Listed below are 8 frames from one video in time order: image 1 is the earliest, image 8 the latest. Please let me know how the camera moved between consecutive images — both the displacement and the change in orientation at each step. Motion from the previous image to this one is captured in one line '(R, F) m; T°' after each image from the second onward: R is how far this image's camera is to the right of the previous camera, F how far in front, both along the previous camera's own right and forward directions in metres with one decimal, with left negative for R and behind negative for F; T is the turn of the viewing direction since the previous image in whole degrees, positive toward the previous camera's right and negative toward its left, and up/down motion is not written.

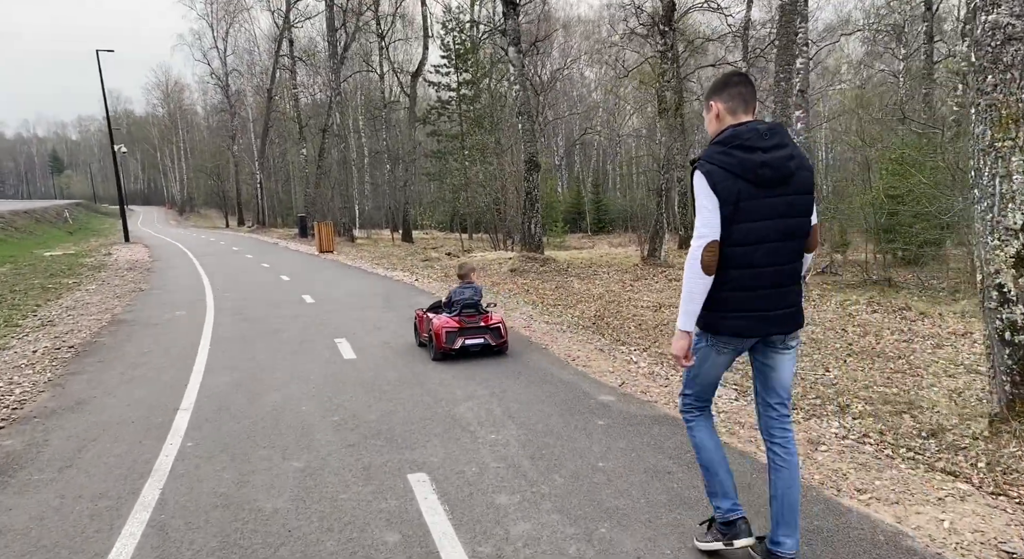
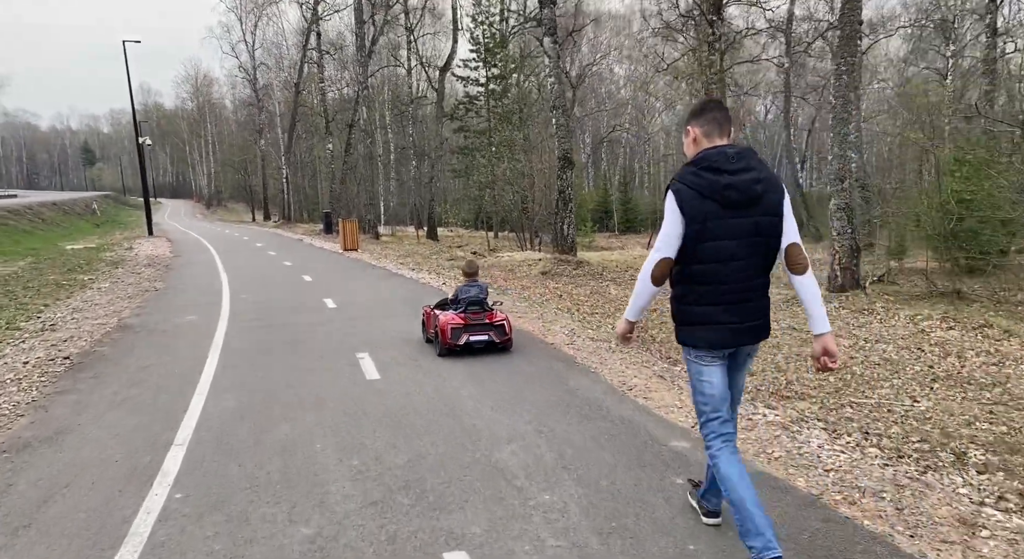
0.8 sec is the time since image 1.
(-0.2, +0.9) m; -2°
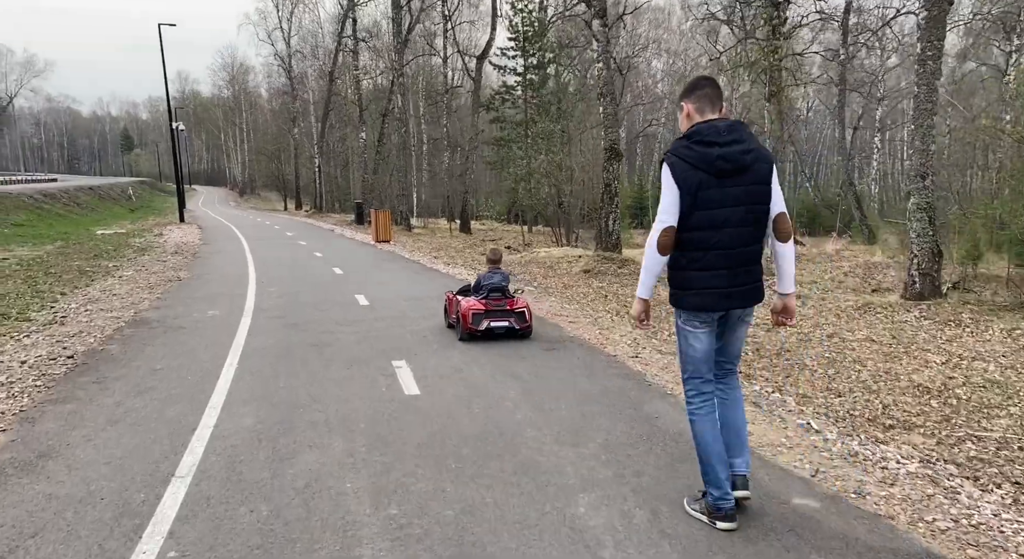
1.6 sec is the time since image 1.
(-0.3, +0.9) m; -2°
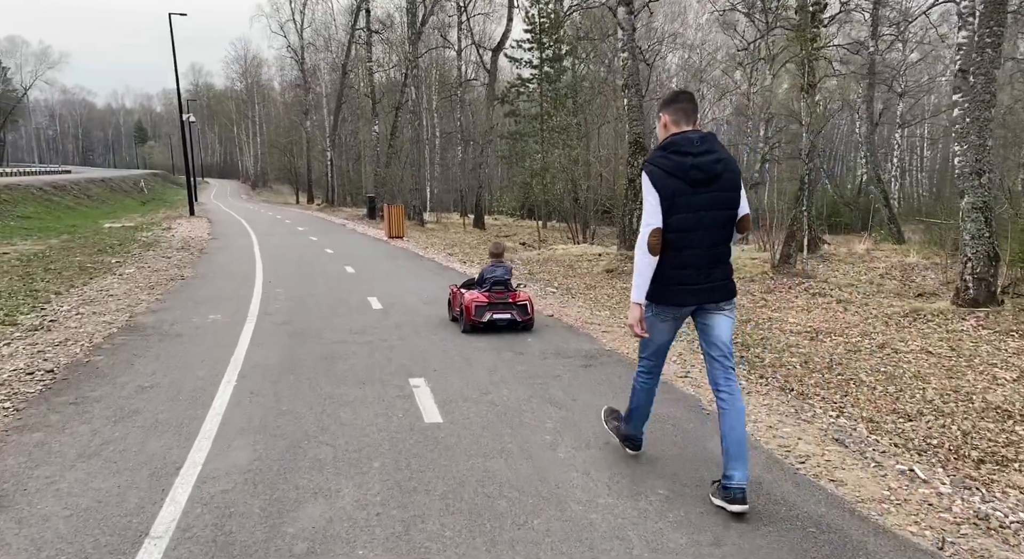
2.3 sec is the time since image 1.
(-0.2, +0.8) m; -1°
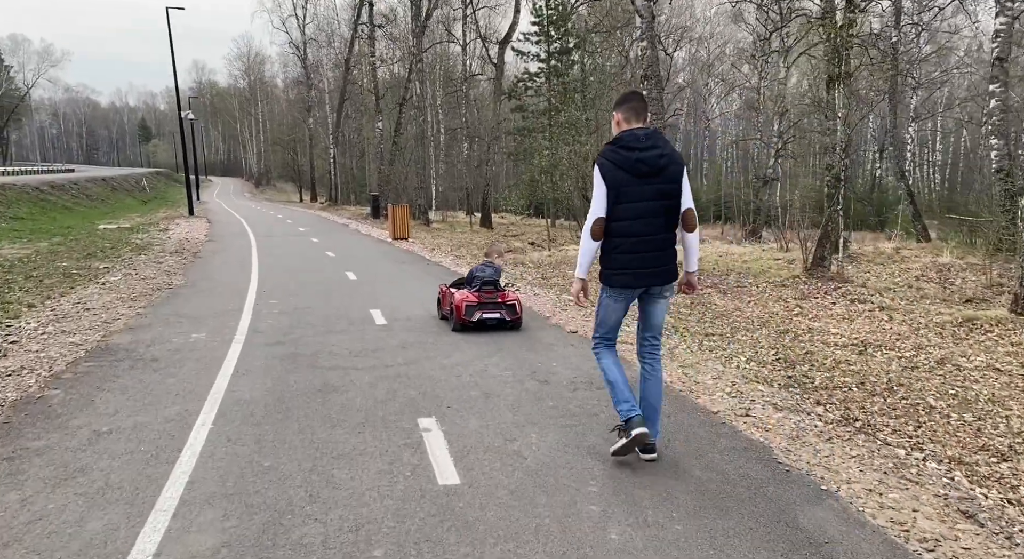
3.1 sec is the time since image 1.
(-0.2, +1.0) m; 0°
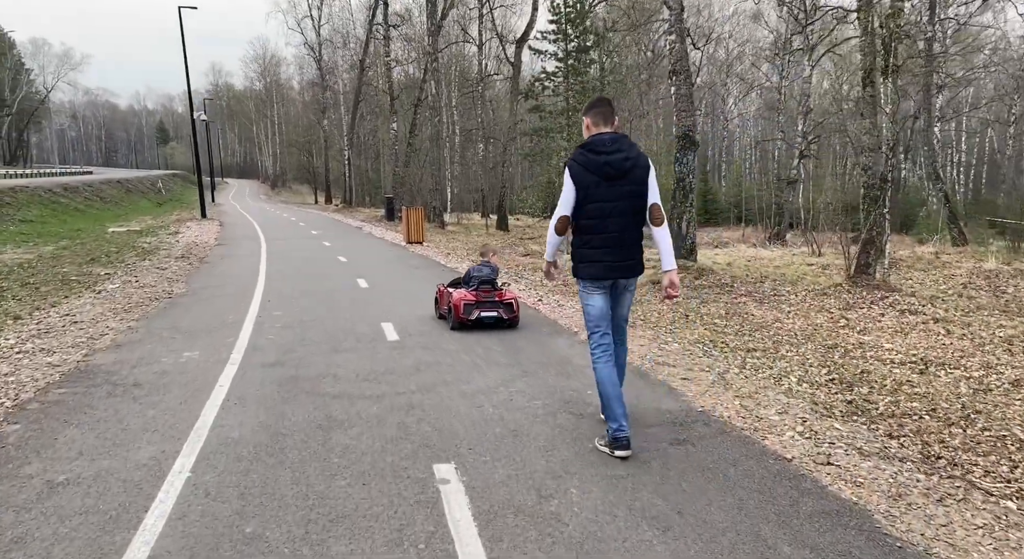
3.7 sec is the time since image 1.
(-0.1, +0.8) m; -1°
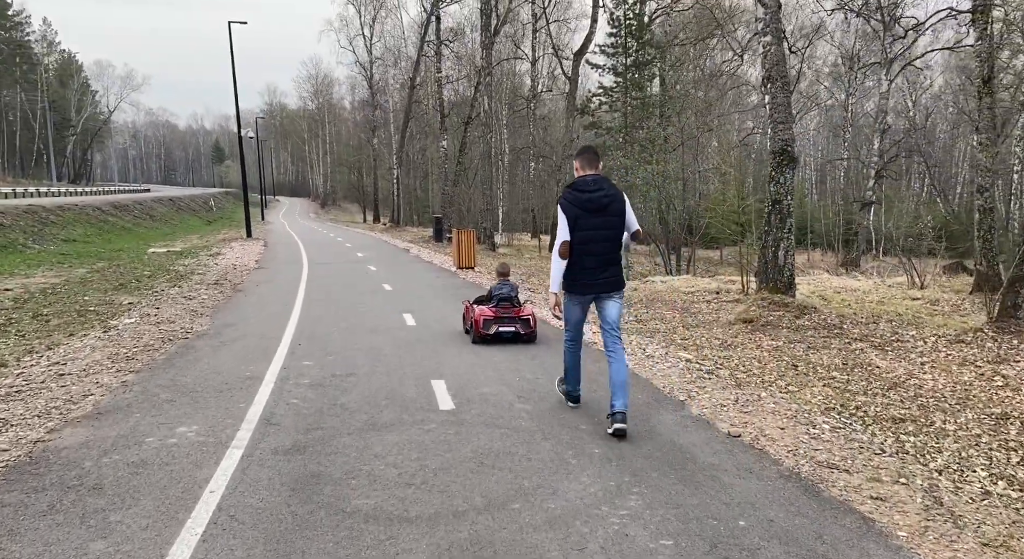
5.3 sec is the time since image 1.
(-0.4, +1.8) m; -4°
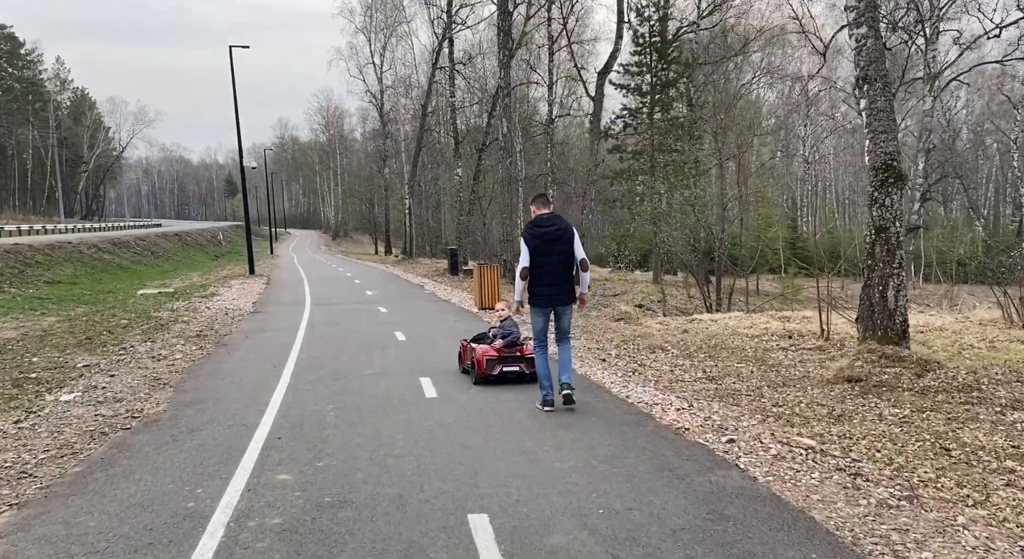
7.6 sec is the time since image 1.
(-0.4, +2.4) m; -1°
